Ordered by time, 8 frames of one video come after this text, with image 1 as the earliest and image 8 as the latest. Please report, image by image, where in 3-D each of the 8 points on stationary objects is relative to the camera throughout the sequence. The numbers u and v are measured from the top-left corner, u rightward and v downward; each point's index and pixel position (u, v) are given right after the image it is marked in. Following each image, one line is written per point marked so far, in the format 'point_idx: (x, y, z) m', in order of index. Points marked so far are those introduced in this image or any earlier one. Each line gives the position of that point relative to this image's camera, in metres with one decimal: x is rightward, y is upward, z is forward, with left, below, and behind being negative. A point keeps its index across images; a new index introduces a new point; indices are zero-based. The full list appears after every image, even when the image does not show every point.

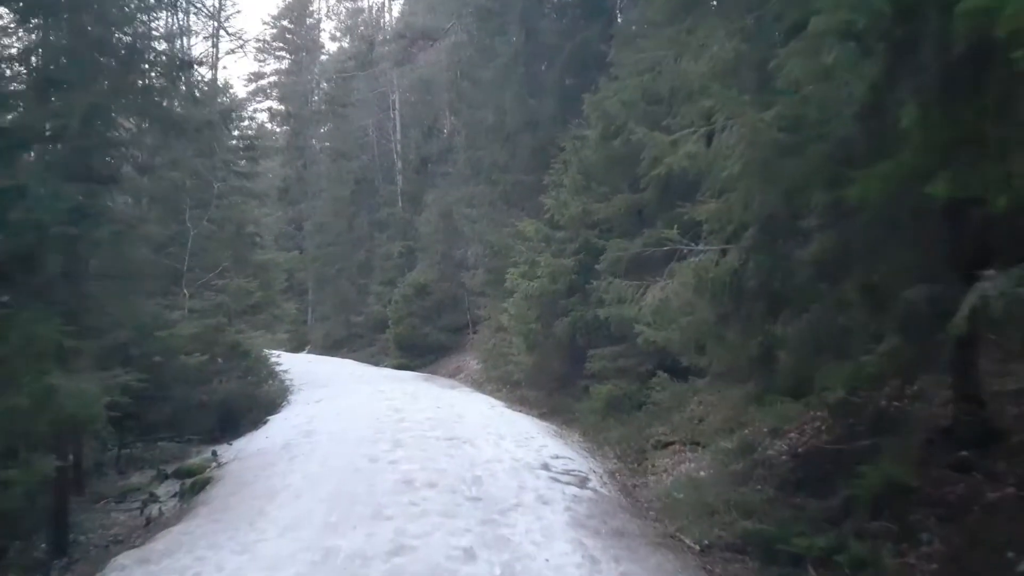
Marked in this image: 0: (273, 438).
0: (-3.4, -2.1, +10.8) m
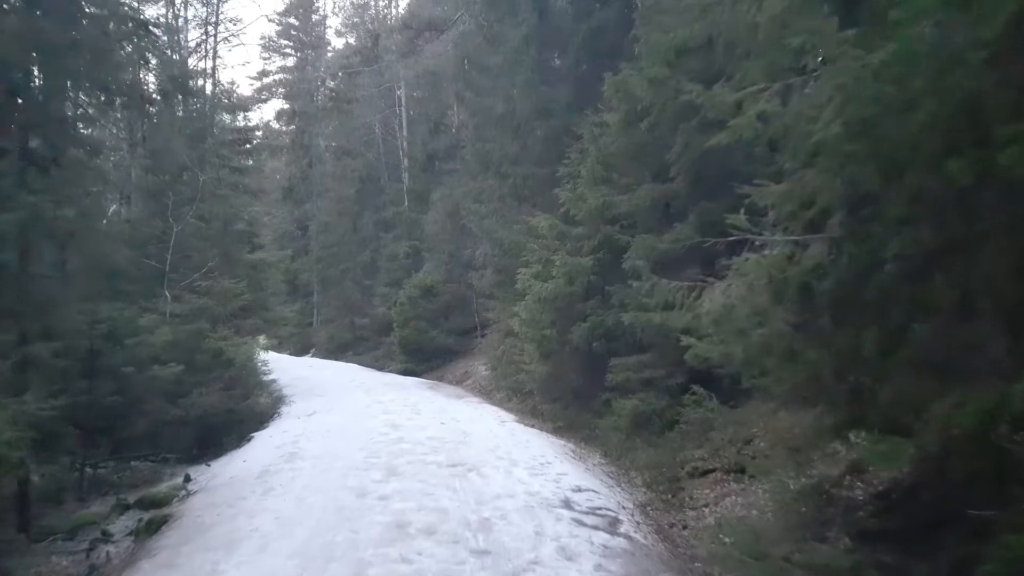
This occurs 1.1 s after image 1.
0: (-3.2, -2.2, +9.5) m
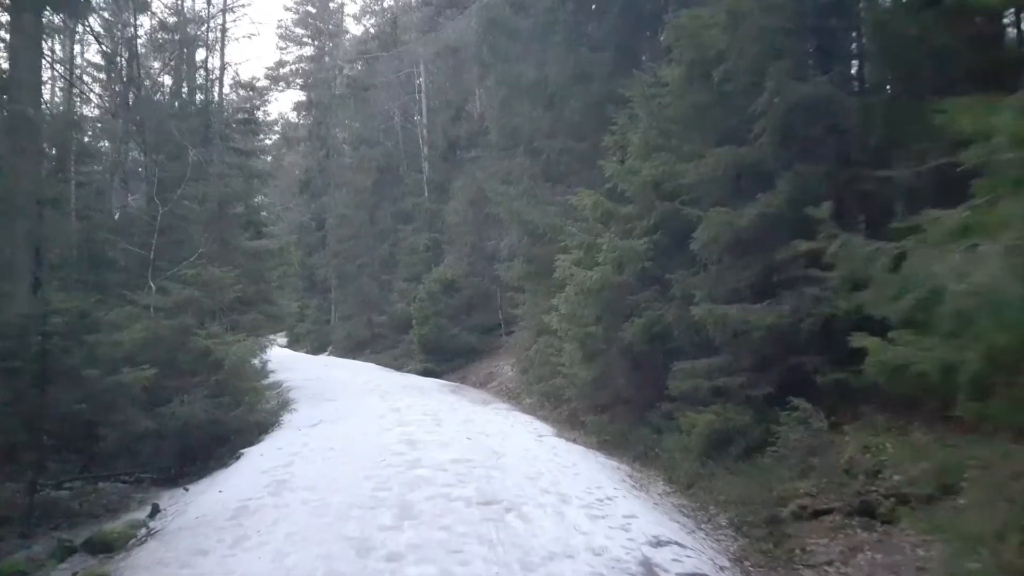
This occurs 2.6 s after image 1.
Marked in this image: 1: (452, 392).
0: (-2.7, -2.0, +7.5) m
1: (-1.4, -2.3, +17.2) m
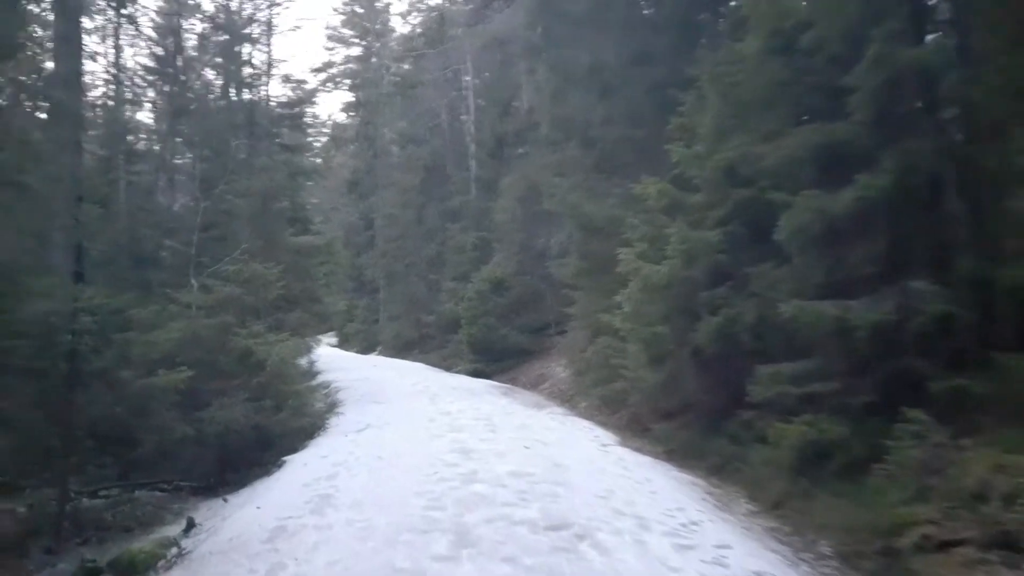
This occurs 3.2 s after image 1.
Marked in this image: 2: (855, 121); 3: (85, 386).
0: (-2.2, -2.0, +6.8) m
1: (-0.2, -2.3, +16.4) m
2: (+3.5, +1.7, +8.0) m
3: (-4.4, -1.0, +7.9) m
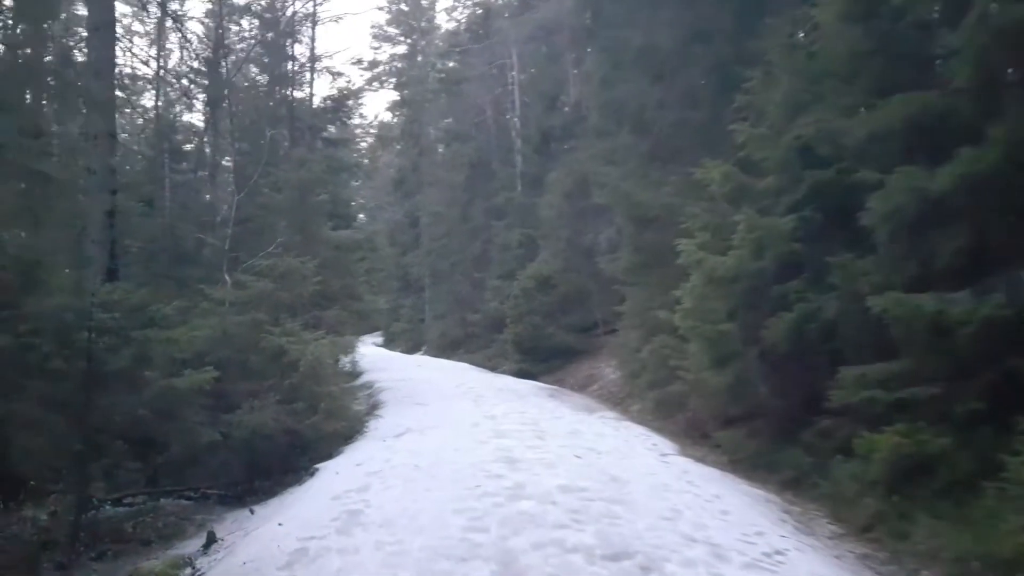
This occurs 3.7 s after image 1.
0: (-1.8, -1.9, +6.1) m
1: (+0.8, -2.2, +15.6) m
2: (+4.0, +1.8, +7.0) m
3: (-3.9, -0.9, +7.4) m
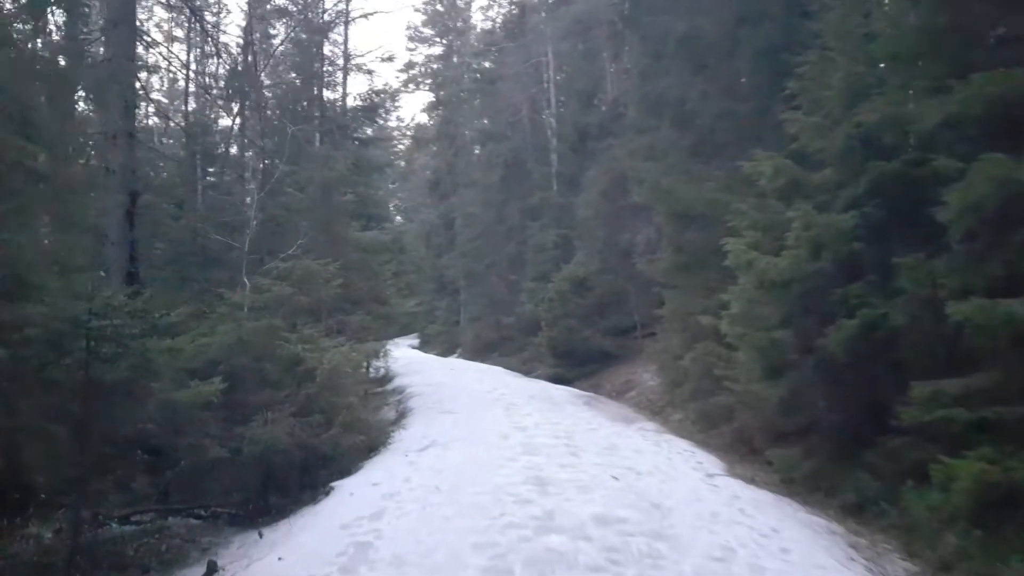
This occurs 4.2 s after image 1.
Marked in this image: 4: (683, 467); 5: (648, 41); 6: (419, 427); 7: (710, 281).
0: (-1.6, -2.0, +5.5) m
1: (+1.4, -2.3, +14.8) m
2: (+4.2, +1.8, +6.1) m
3: (-3.6, -1.0, +6.9) m
4: (+1.9, -2.0, +8.6) m
5: (+2.6, +4.7, +14.7) m
6: (-1.5, -2.2, +12.1) m
7: (+3.1, +0.1, +12.3) m
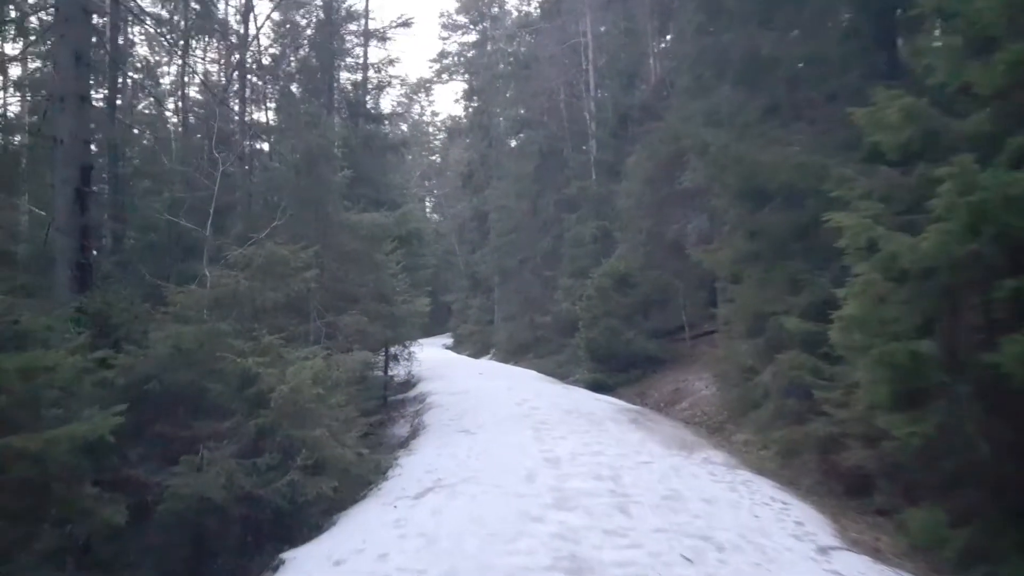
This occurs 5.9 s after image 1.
0: (-1.5, -1.9, +3.1) m
1: (+1.9, -2.2, +12.4) m
2: (+4.3, +1.8, +3.4) m
3: (-3.5, -0.9, +4.6) m
4: (+2.1, -1.9, +6.1) m
5: (+3.1, +4.8, +12.1) m
6: (-1.1, -2.1, +9.7) m
7: (+3.5, +0.2, +9.8) m
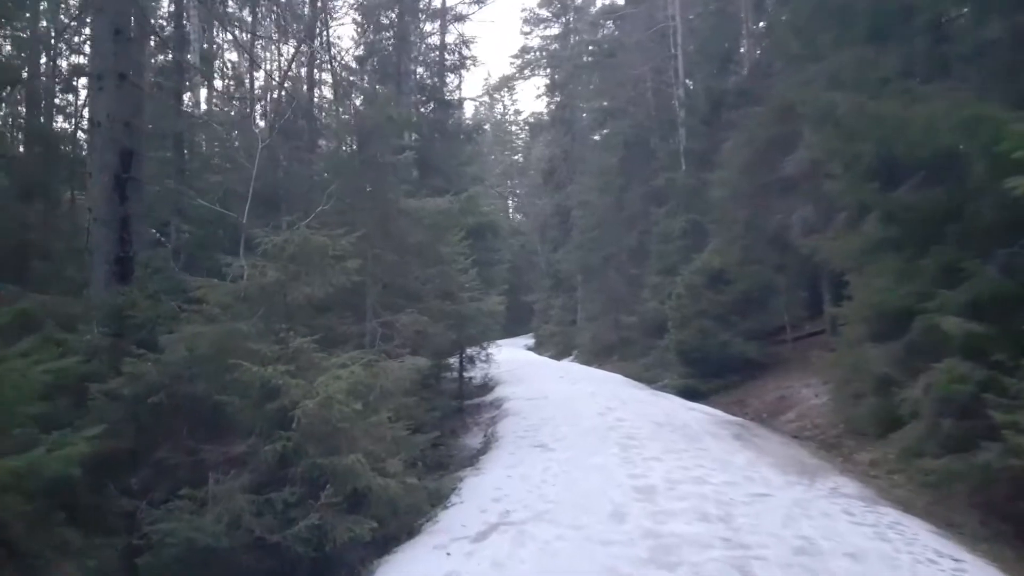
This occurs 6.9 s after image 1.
0: (-1.3, -1.8, +1.9) m
1: (+3.1, -2.1, +10.6) m
2: (+4.5, +1.9, +1.5) m
3: (-3.2, -0.9, +3.5) m
4: (+2.6, -1.8, +4.4) m
5: (+4.2, +4.8, +10.3) m
6: (-0.2, -2.0, +8.4) m
7: (+4.4, +0.3, +7.9) m
